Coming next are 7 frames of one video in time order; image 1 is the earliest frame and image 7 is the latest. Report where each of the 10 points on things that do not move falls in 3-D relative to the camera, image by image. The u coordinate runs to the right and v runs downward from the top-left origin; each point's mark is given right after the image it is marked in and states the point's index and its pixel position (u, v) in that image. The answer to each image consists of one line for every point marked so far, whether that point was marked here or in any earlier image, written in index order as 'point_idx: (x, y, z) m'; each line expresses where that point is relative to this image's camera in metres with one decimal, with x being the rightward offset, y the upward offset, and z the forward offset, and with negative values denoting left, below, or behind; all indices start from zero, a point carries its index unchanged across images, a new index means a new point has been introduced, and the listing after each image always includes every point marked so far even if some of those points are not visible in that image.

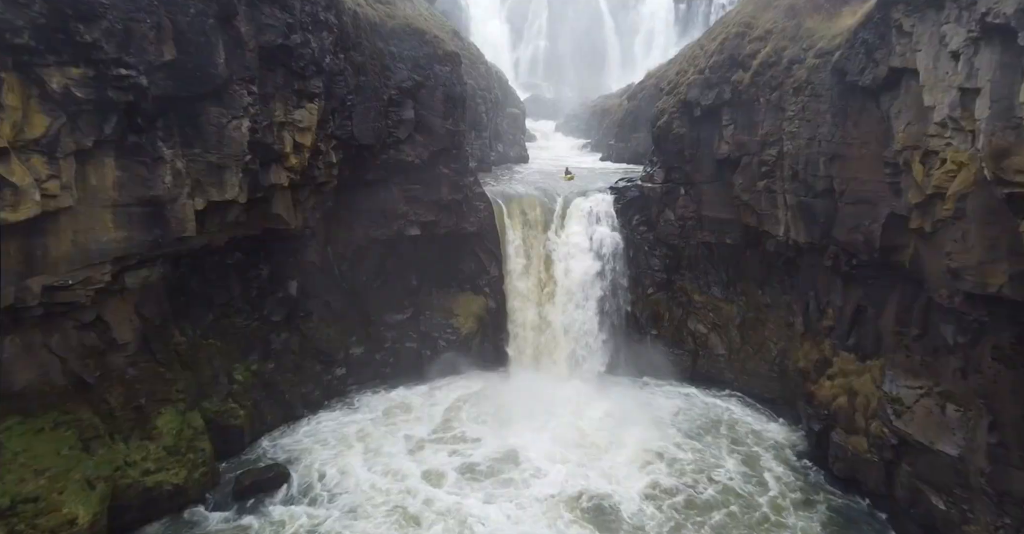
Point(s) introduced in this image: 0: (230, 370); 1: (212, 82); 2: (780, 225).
0: (-7.6, -2.8, +15.8) m
1: (-6.0, +3.7, +11.6) m
2: (+7.5, +1.1, +16.4) m
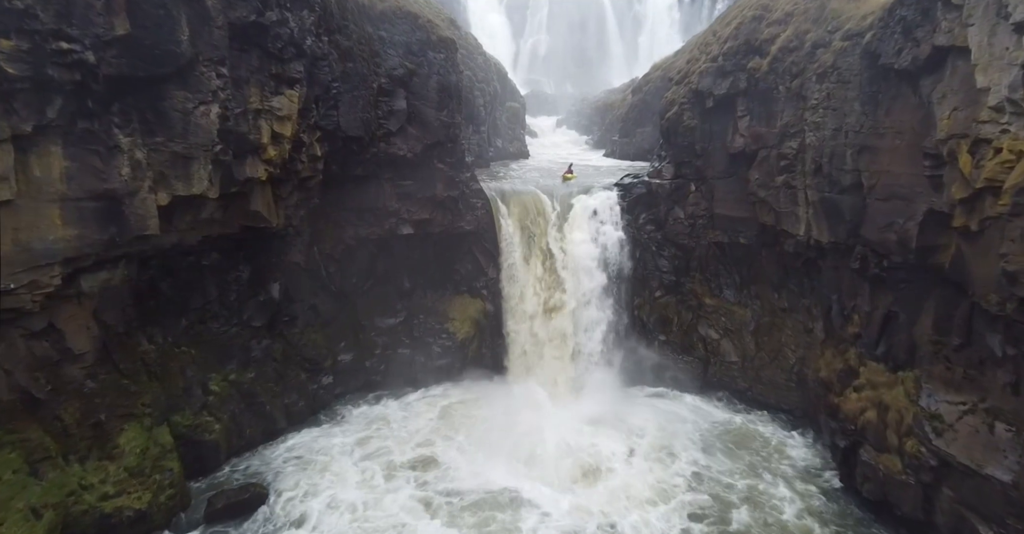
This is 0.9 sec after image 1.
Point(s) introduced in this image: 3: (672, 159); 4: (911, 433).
0: (-7.7, -2.8, +14.6) m
1: (-6.0, +3.6, +10.4) m
2: (+7.5, +1.1, +15.1) m
3: (+5.4, +3.6, +19.7) m
4: (+8.2, -3.4, +12.1) m
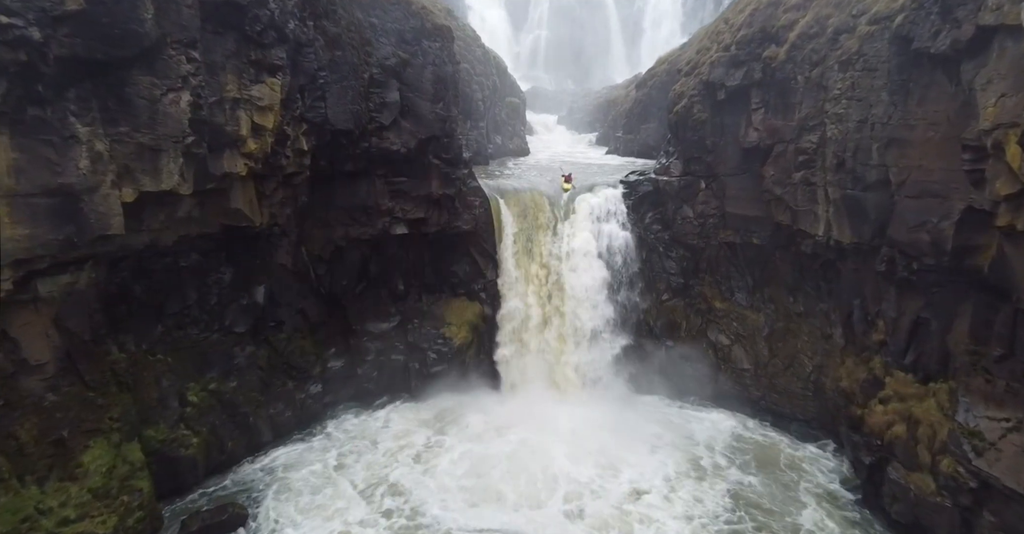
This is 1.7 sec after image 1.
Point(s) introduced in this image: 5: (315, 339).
0: (-7.7, -2.9, +13.6) m
1: (-6.0, +3.6, +9.4) m
2: (+7.4, +1.0, +14.2) m
3: (+5.4, +3.6, +18.7) m
4: (+8.2, -3.5, +11.1) m
5: (-5.8, -2.1, +17.2) m
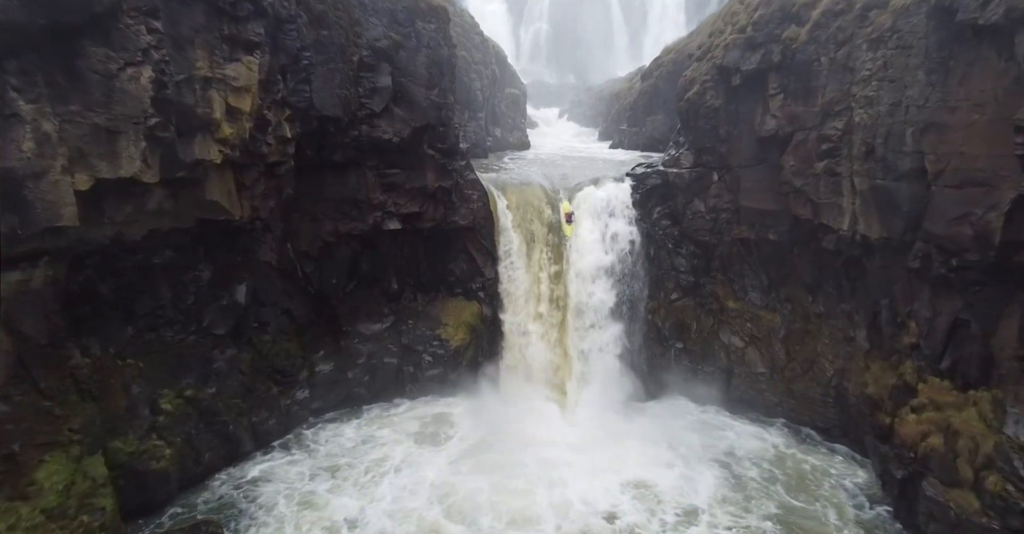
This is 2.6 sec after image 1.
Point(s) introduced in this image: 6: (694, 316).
0: (-7.7, -2.8, +12.6) m
1: (-6.0, +3.7, +8.3) m
2: (+7.4, +1.1, +13.1) m
3: (+5.4, +3.7, +17.6) m
4: (+8.2, -3.4, +10.0) m
5: (-5.8, -2.0, +16.1) m
6: (+5.6, -1.5, +17.6) m
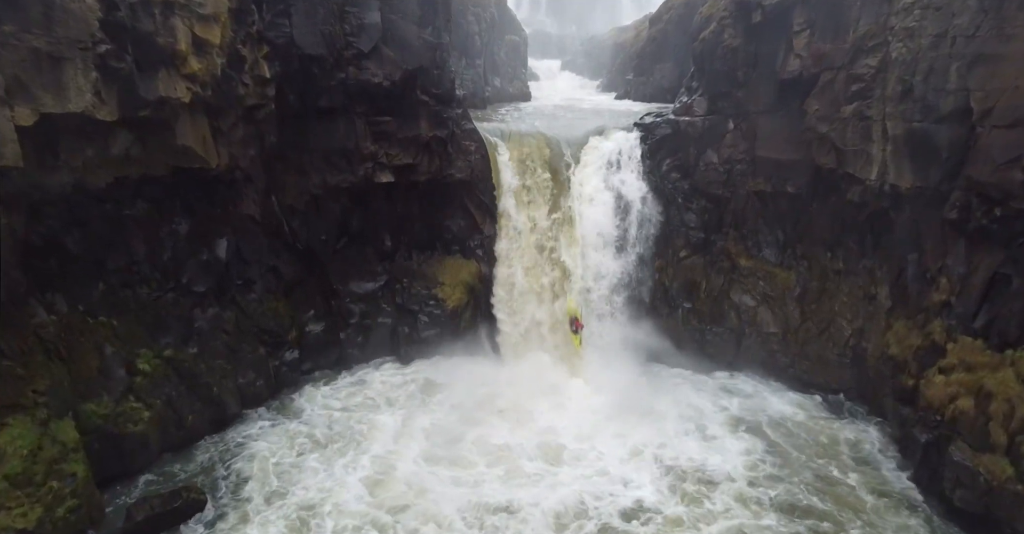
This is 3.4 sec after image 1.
0: (-7.7, -1.9, +11.8) m
1: (-6.0, +4.3, +7.1) m
2: (+7.4, +2.1, +12.0) m
3: (+5.4, +4.9, +16.4) m
4: (+8.2, -2.6, +9.3) m
5: (-5.8, -0.9, +15.3) m
6: (+5.6, -0.2, +16.7) m
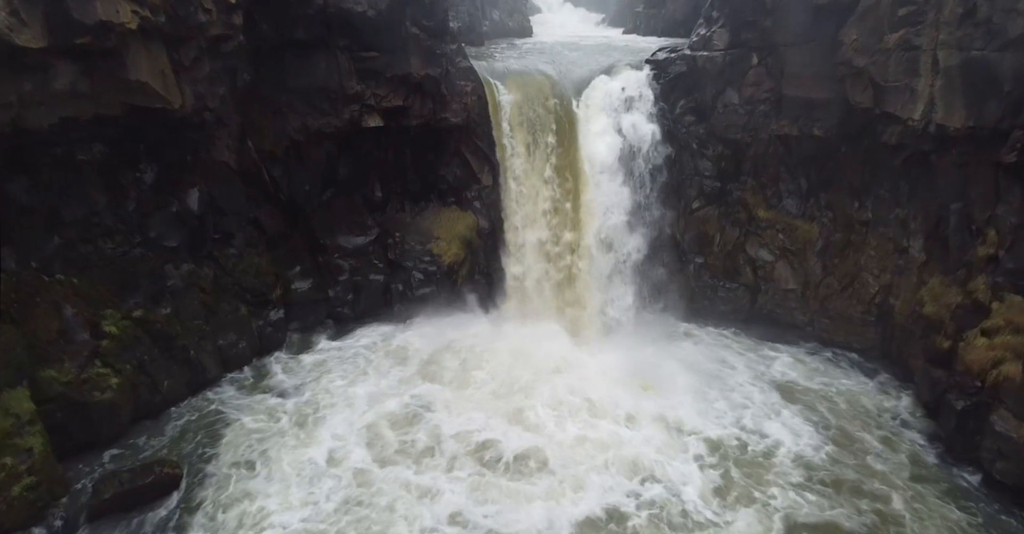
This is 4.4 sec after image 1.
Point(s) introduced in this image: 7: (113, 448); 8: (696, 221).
0: (-7.7, -1.0, +10.7) m
1: (-6.0, +4.8, +5.6) m
2: (+7.4, +3.0, +10.7) m
3: (+5.4, +6.2, +14.8) m
4: (+8.2, -1.9, +8.3) m
5: (-5.8, +0.3, +14.2) m
6: (+5.6, +1.1, +15.6) m
7: (-7.2, -3.2, +10.7) m
8: (+5.0, +1.3, +15.9) m
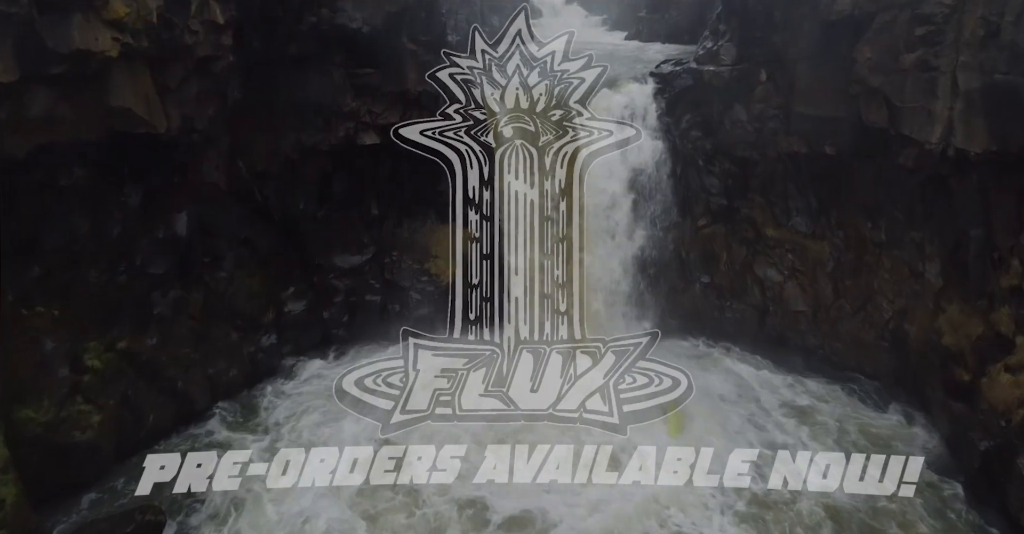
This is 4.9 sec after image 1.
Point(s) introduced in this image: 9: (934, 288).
0: (-7.7, -1.5, +10.3) m
1: (-6.1, +4.3, +5.1) m
2: (+7.4, +2.5, +10.2) m
3: (+5.4, +5.6, +14.3) m
4: (+8.2, -2.5, +7.8) m
5: (-5.8, -0.3, +13.7) m
6: (+5.6, +0.6, +15.1) m
7: (-7.2, -3.8, +10.3) m
8: (+5.0, +0.8, +15.4) m
9: (+8.4, -0.4, +11.4) m
